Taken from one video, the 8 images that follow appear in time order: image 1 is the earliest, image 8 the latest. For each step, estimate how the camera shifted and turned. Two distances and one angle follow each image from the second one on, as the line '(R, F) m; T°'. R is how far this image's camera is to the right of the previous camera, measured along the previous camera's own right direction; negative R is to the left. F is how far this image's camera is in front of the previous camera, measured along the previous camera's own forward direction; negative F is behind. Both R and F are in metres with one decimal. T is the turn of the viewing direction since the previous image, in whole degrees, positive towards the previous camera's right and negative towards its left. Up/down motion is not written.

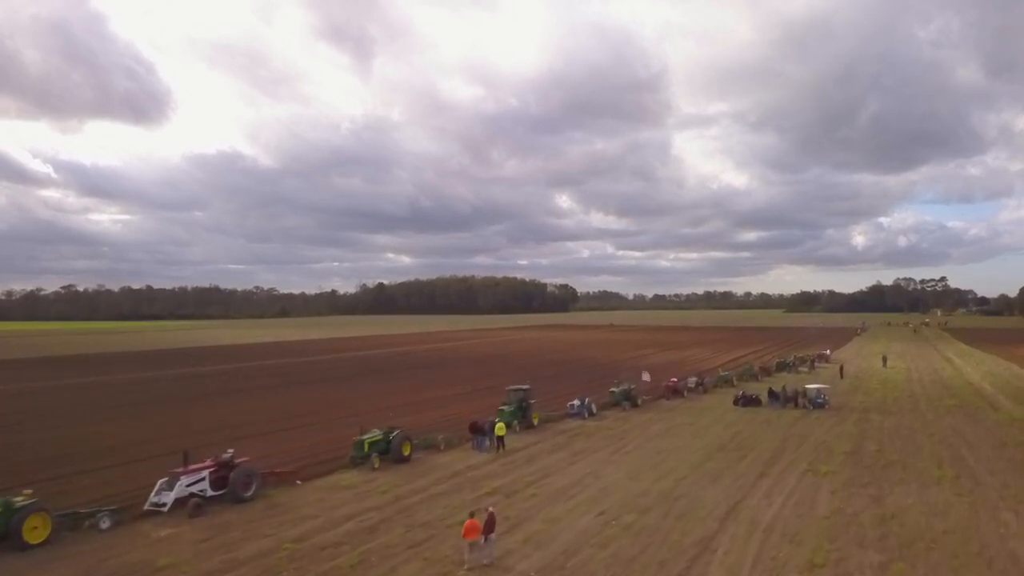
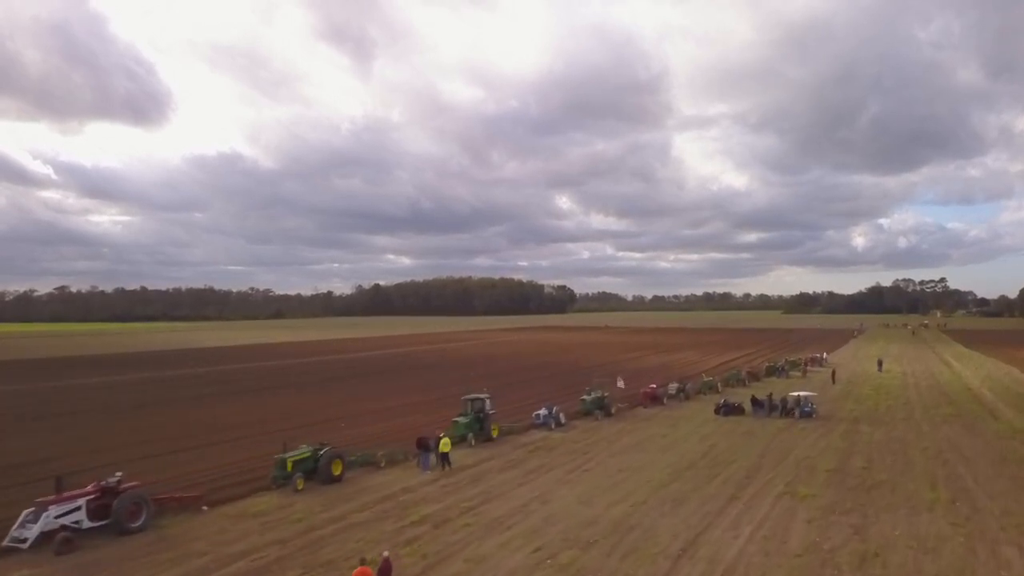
(+1.2, +1.9) m; 0°
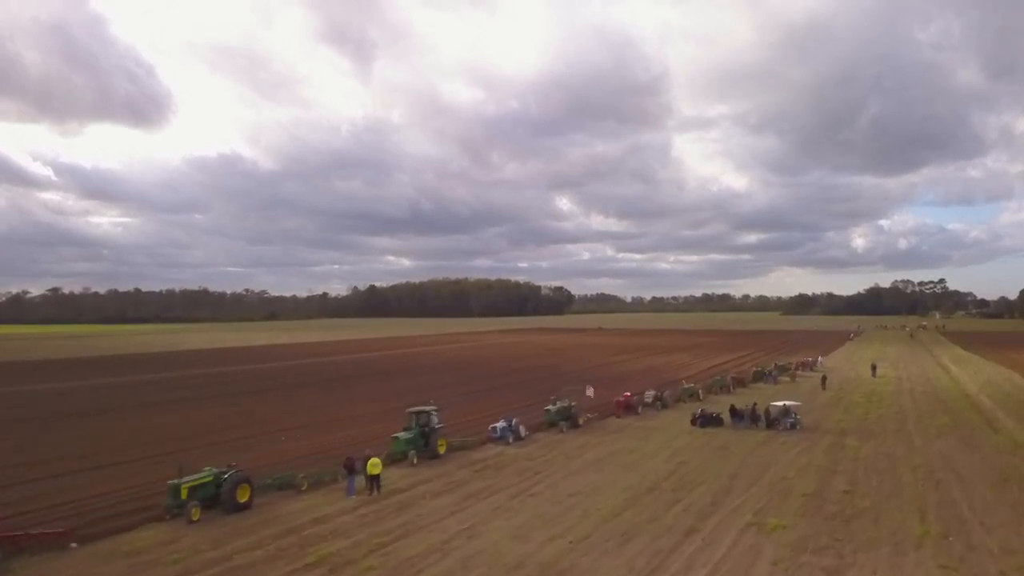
(+1.3, +2.0) m; 0°
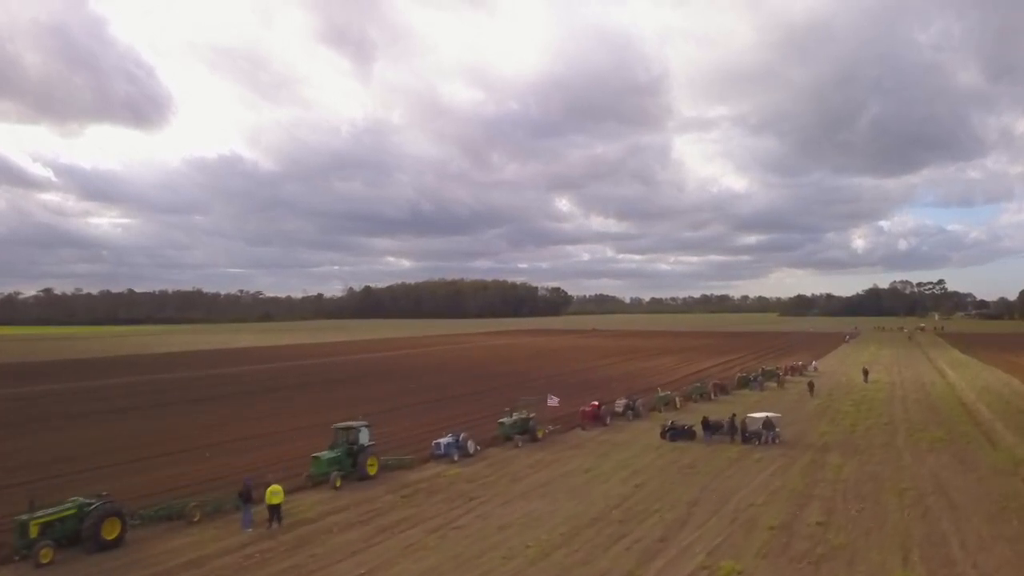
(+1.4, +2.1) m; 0°
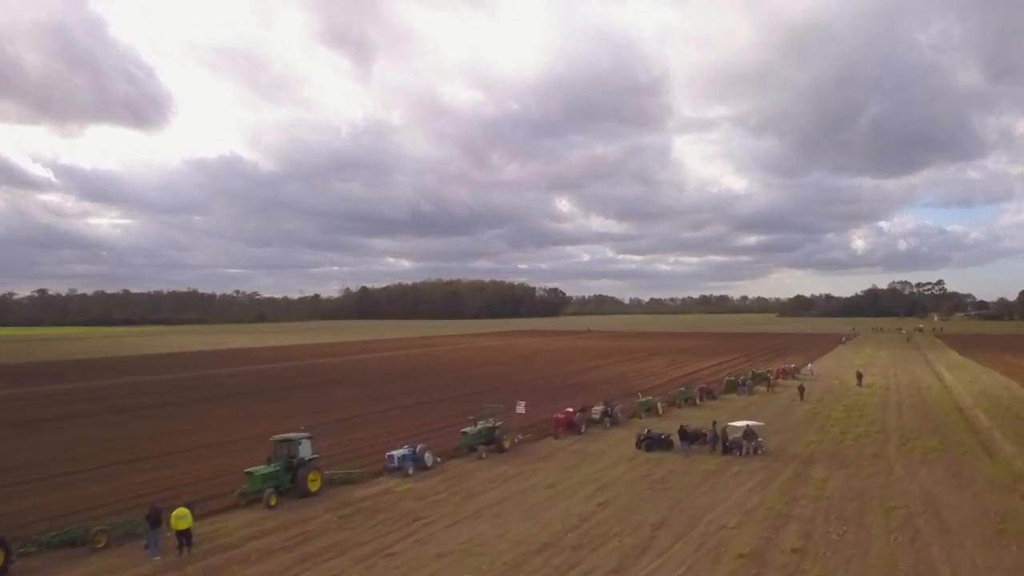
(+1.0, +1.4) m; 0°
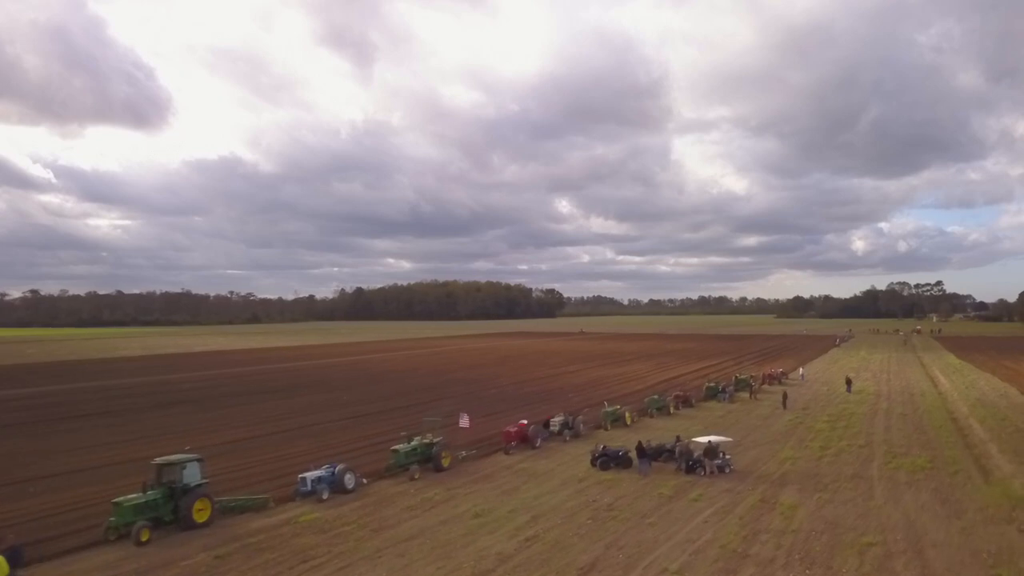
(+1.5, +2.1) m; 0°
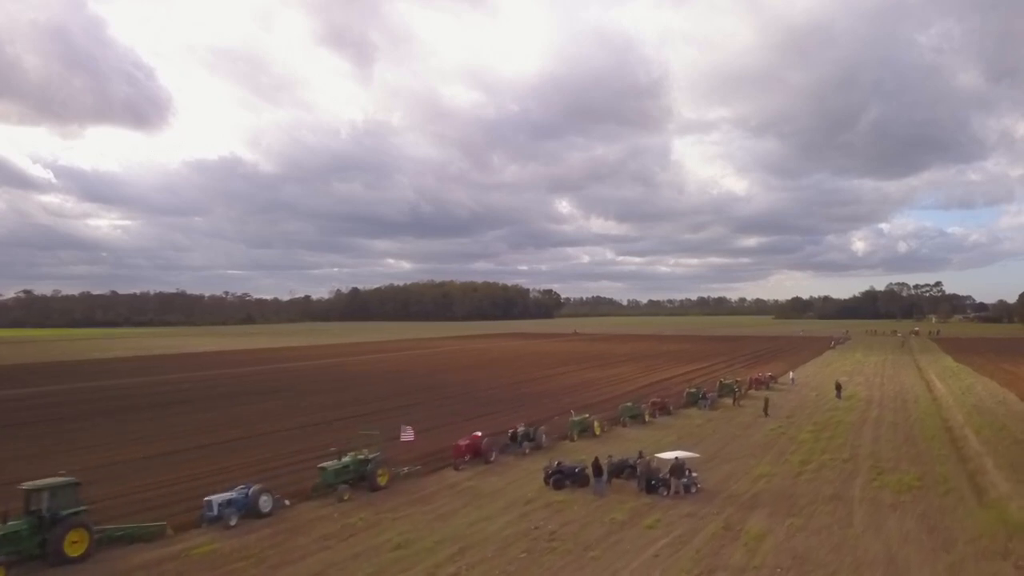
(+1.3, +1.8) m; 0°
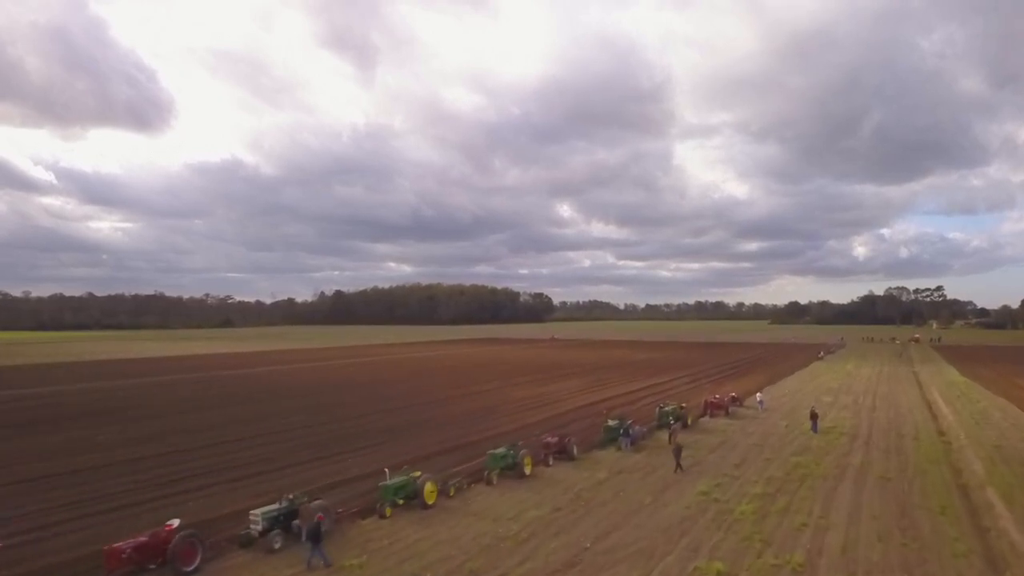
(+4.4, +8.1) m; 0°
